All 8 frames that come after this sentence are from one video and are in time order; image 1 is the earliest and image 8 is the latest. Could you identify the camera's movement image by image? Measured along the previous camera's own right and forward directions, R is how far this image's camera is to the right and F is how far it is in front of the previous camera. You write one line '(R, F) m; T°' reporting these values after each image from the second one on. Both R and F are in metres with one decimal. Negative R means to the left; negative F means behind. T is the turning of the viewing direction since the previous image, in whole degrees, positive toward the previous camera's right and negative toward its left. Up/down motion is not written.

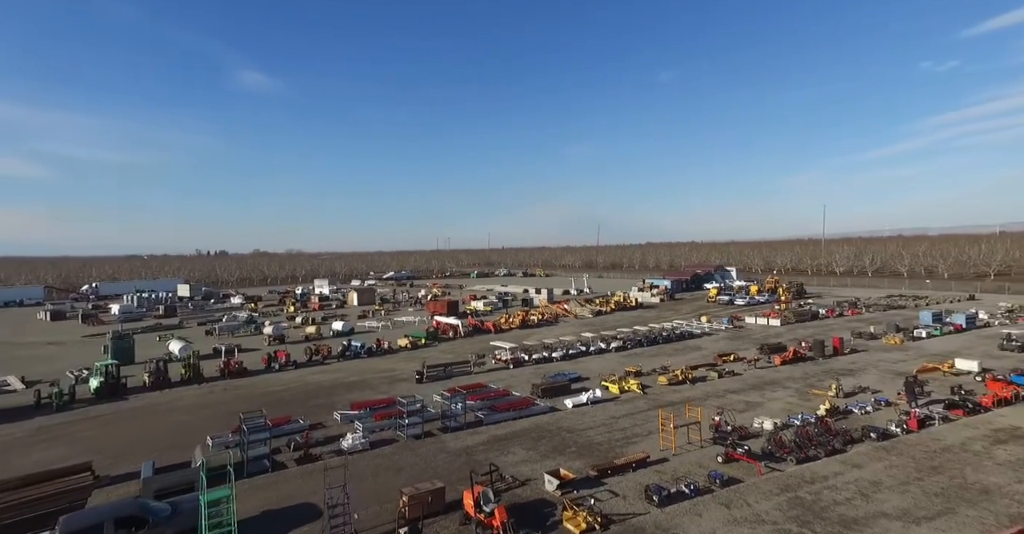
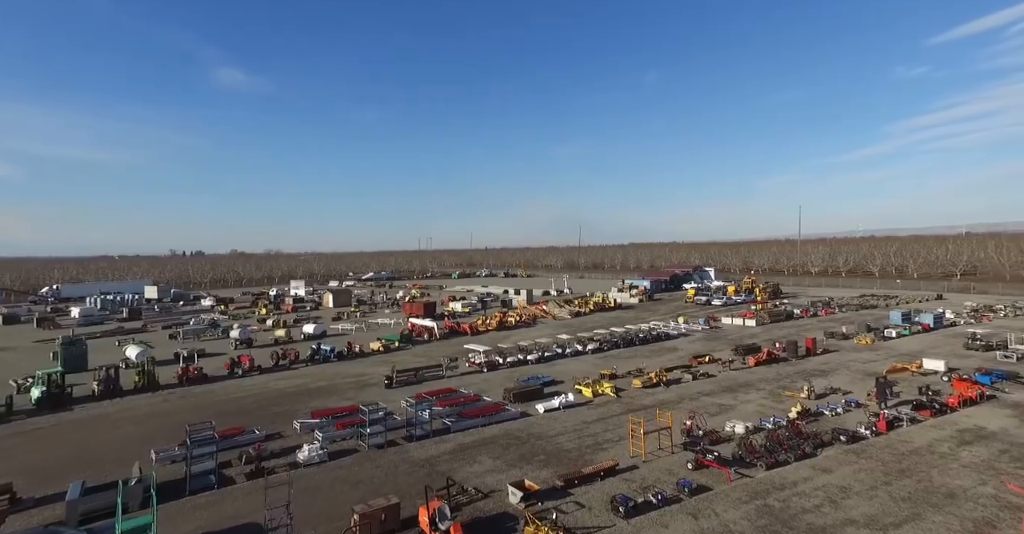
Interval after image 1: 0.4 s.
(+0.2, +0.2) m; +2°
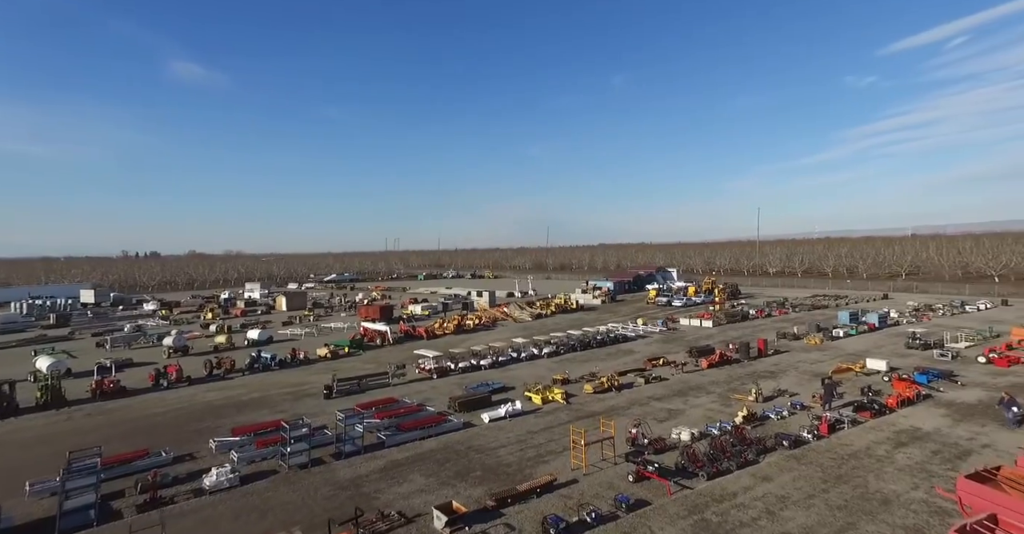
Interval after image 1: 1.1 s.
(+0.4, +0.4) m; +3°
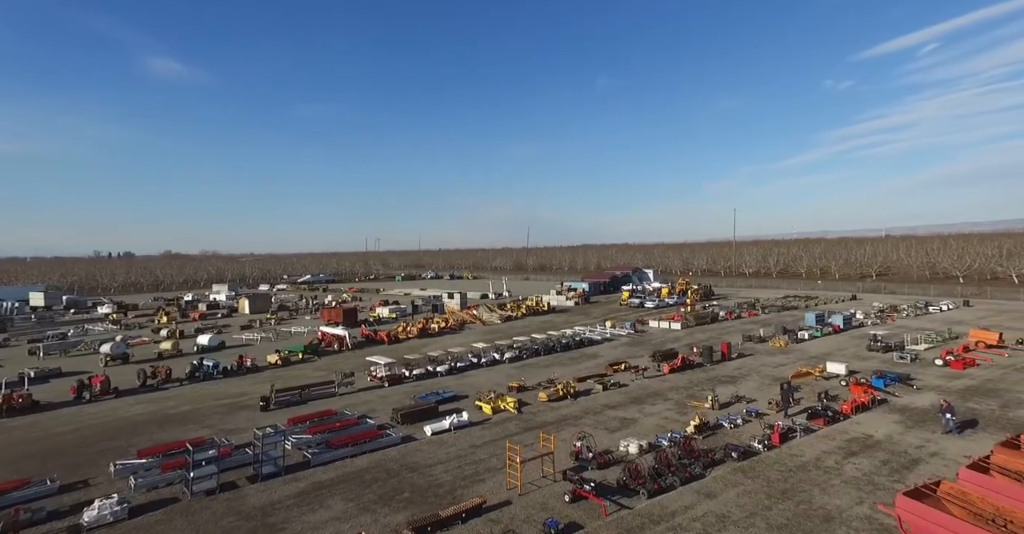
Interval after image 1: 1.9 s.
(+0.7, +0.4) m; +2°
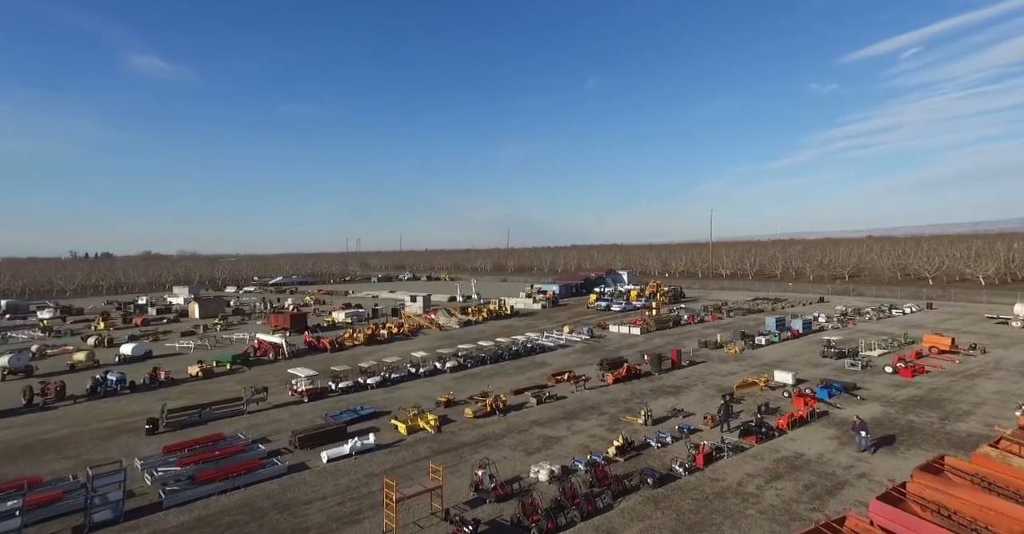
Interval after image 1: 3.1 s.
(+1.3, +0.8) m; +2°
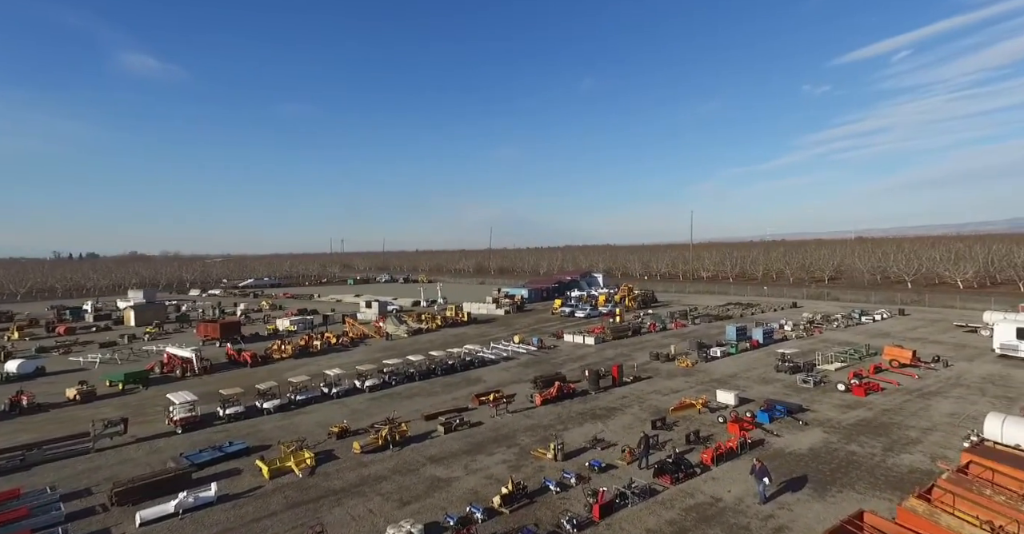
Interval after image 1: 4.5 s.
(+1.9, +1.6) m; +2°
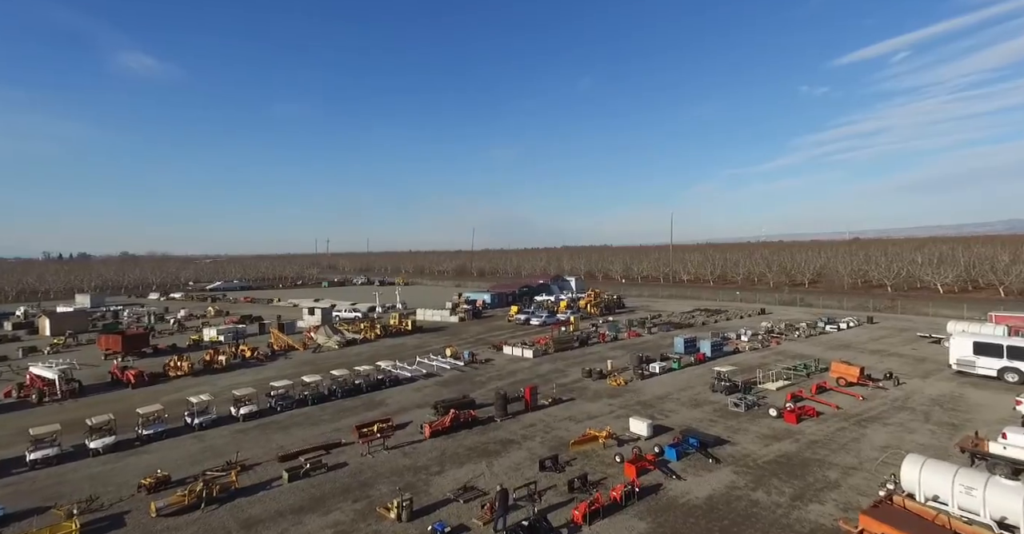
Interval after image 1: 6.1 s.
(+2.6, +1.9) m; +1°
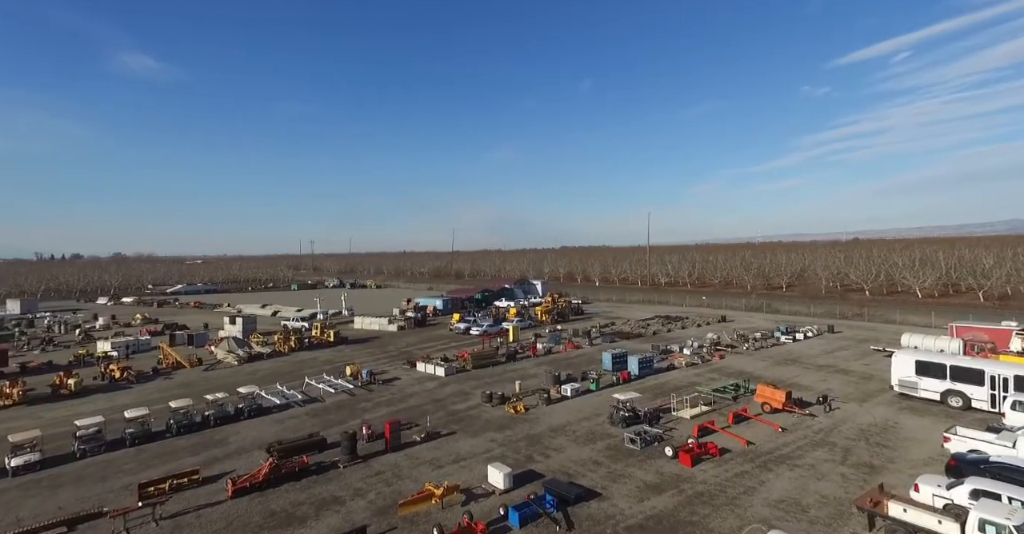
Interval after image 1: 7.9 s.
(+3.5, +2.5) m; +1°
